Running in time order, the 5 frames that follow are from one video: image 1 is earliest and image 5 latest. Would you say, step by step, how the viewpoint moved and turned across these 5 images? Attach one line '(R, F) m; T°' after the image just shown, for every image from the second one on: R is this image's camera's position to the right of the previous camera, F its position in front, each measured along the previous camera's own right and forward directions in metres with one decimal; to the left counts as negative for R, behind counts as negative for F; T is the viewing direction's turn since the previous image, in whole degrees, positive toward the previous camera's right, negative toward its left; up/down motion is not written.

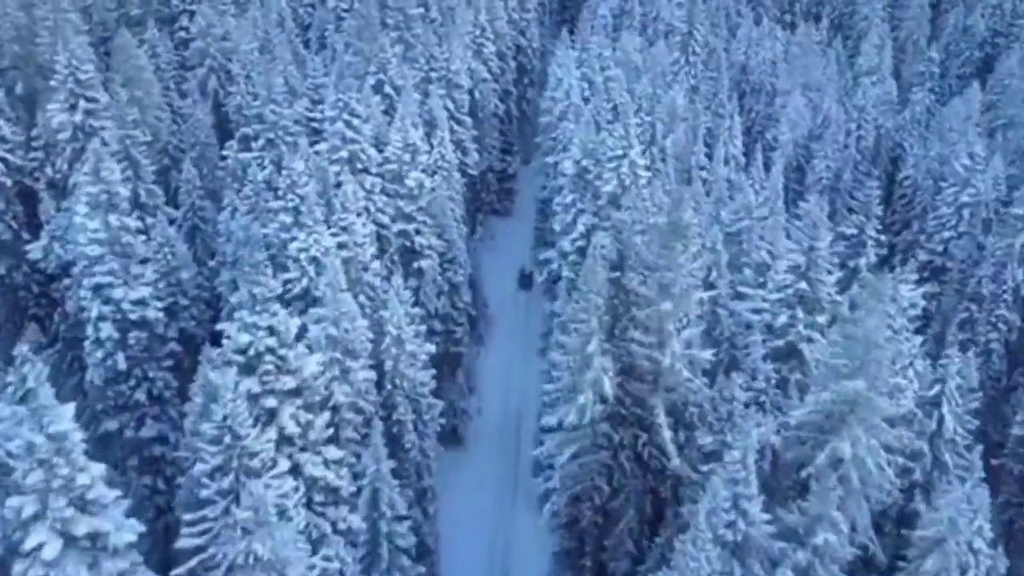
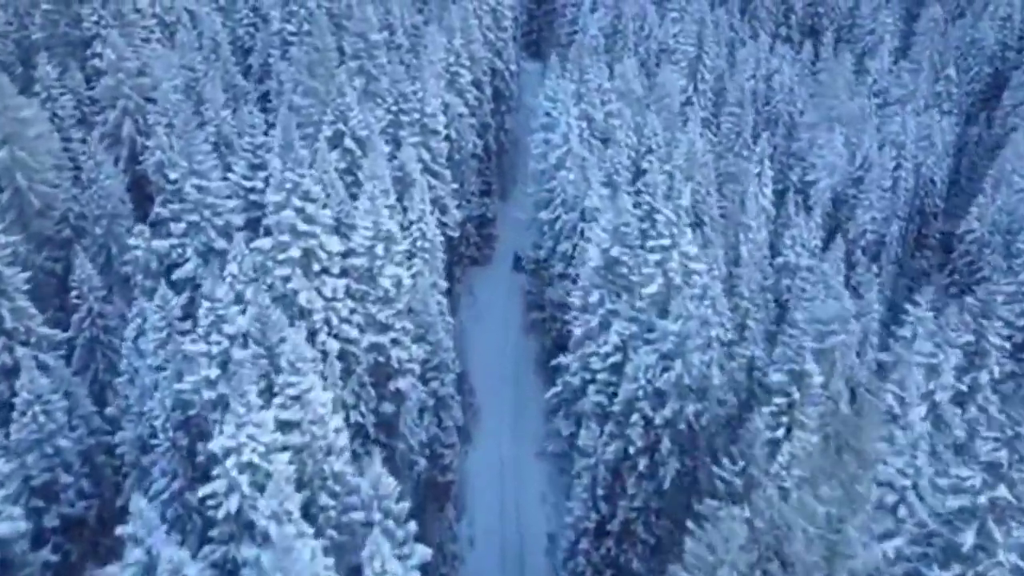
(-2.2, +11.4) m; +3°
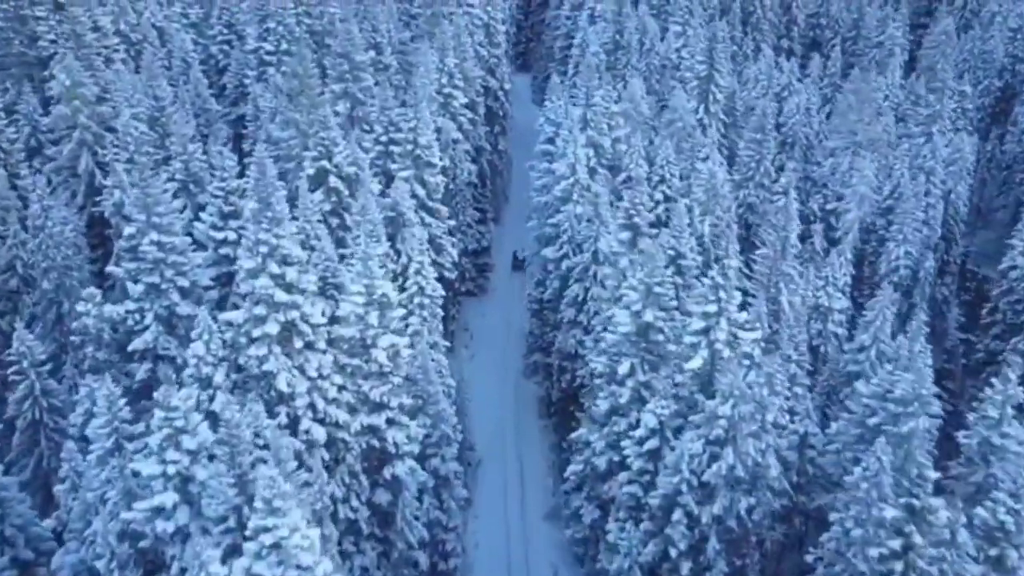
(-1.2, +5.0) m; +1°
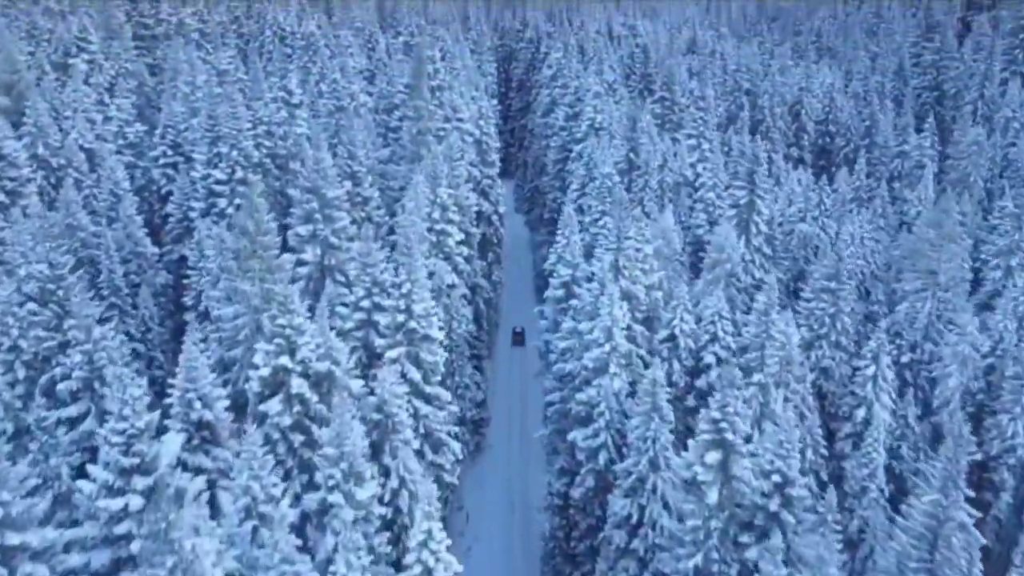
(-2.4, +11.1) m; +2°
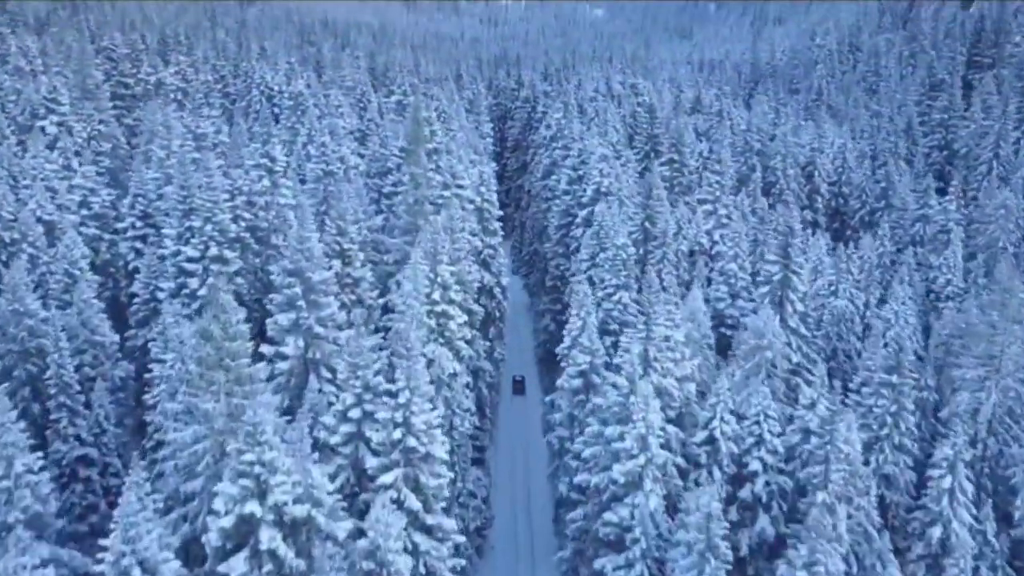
(-1.1, +5.5) m; +1°
